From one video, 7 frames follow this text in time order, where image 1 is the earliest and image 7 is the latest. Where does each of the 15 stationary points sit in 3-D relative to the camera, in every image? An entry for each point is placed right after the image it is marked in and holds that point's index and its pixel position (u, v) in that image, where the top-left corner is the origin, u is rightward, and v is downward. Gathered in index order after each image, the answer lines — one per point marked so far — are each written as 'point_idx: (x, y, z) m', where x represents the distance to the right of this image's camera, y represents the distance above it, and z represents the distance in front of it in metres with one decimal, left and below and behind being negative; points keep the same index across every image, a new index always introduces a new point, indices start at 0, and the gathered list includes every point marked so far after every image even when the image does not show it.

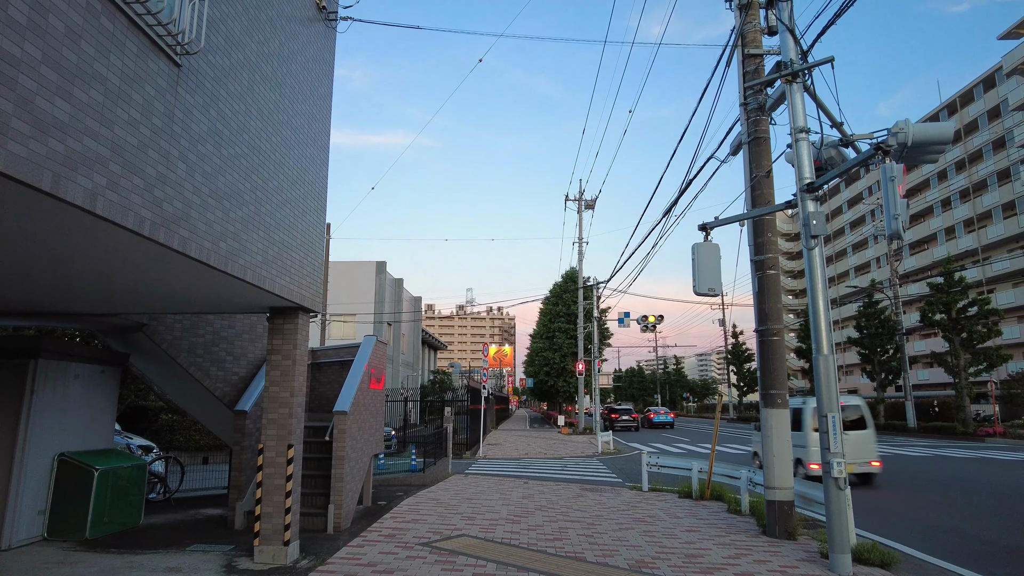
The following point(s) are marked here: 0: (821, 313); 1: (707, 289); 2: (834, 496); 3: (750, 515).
0: (+3.7, -0.3, +7.8) m
1: (+2.7, 0.0, +9.0) m
2: (+3.7, -2.4, +7.4) m
3: (+4.2, -4.0, +11.3) m
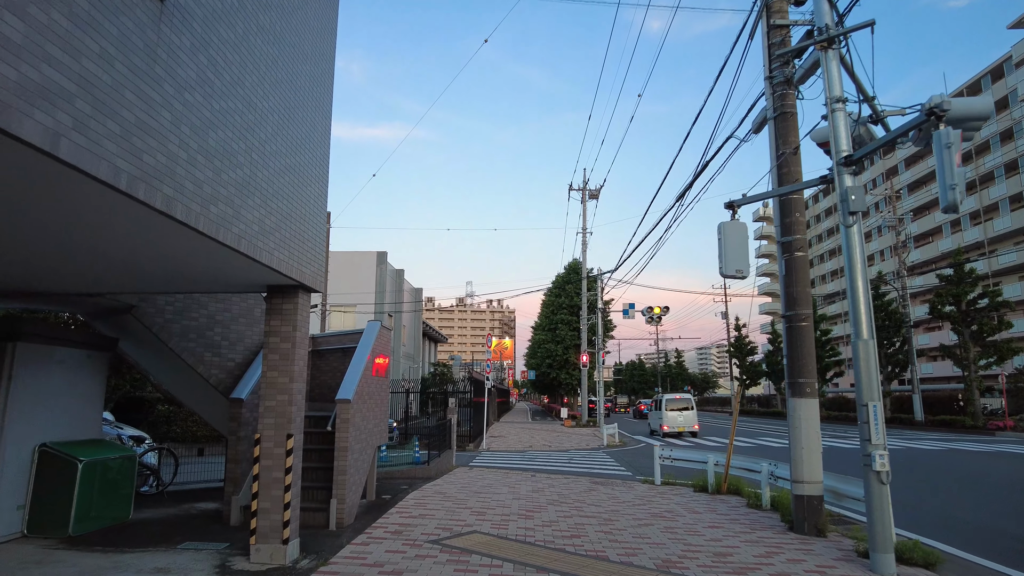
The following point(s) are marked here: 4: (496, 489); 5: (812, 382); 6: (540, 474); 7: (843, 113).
0: (+3.9, -0.1, +7.3) m
1: (+2.9, +0.2, +8.5) m
2: (+3.9, -2.2, +6.9) m
3: (+4.3, -3.7, +10.7) m
4: (-0.3, -3.6, +11.7) m
5: (+4.2, -1.3, +9.1) m
6: (+0.7, -4.5, +15.5) m
7: (+4.0, +2.1, +7.8) m
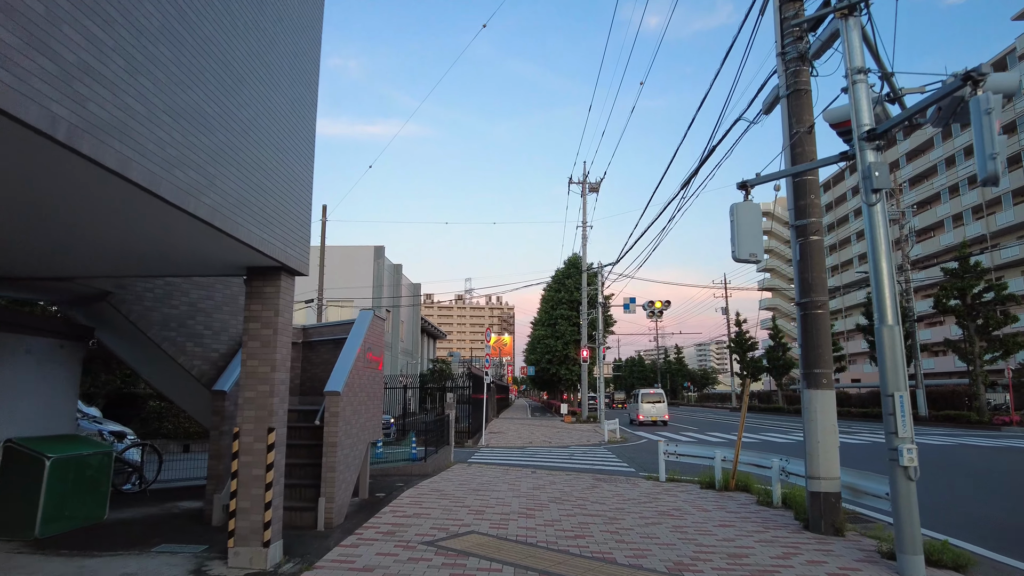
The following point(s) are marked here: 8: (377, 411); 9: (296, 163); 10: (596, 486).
0: (+3.9, +0.1, +6.8) m
1: (+2.9, +0.4, +8.0) m
2: (+3.9, -2.0, +6.4) m
3: (+4.3, -3.5, +10.3) m
4: (-0.3, -3.4, +11.2) m
5: (+4.2, -1.1, +8.7) m
6: (+0.7, -4.3, +15.0) m
7: (+4.0, +2.3, +7.3) m
8: (-2.0, -1.8, +9.5) m
9: (-2.3, +1.3, +6.7) m
10: (+1.6, -3.7, +12.0) m
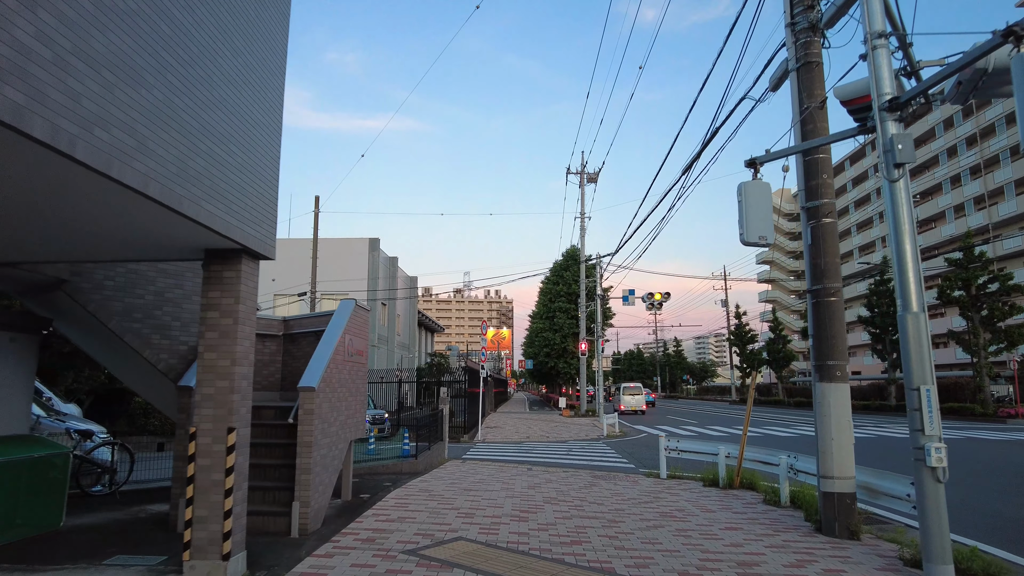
0: (+3.8, +0.3, +6.2) m
1: (+2.8, +0.6, +7.4) m
2: (+3.8, -1.8, +5.8) m
3: (+4.2, -3.3, +9.7) m
4: (-0.4, -3.3, +10.6) m
5: (+4.1, -1.0, +8.1) m
6: (+0.6, -4.0, +14.5) m
7: (+3.9, +2.5, +6.7) m
8: (-2.1, -1.6, +8.9) m
9: (-2.4, +1.4, +6.1) m
10: (+1.5, -3.5, +11.5) m
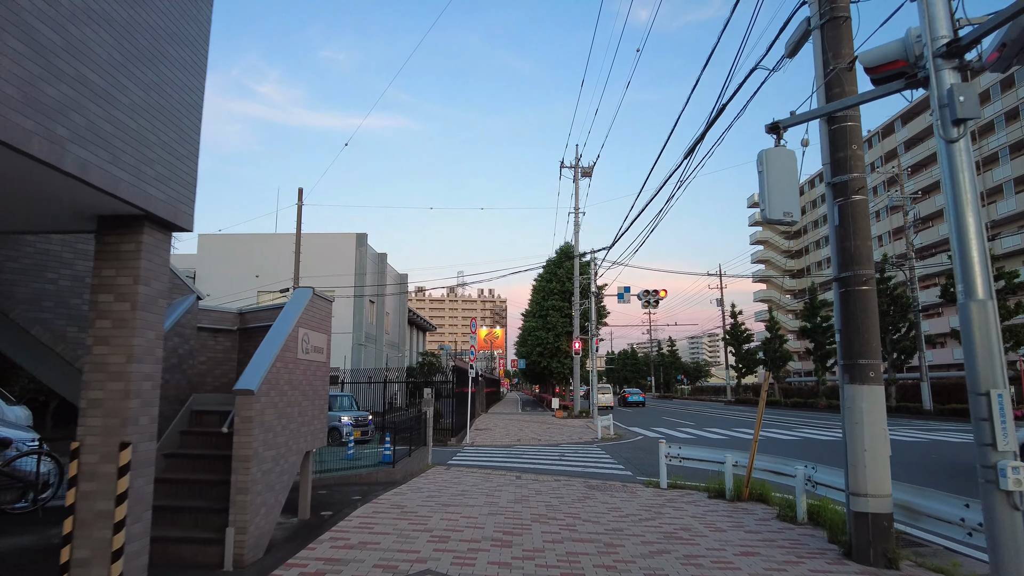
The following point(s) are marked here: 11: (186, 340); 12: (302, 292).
0: (+3.6, +0.4, +5.1) m
1: (+2.6, +0.7, +6.3) m
2: (+3.6, -1.7, +4.7) m
3: (+4.0, -3.2, +8.6) m
4: (-0.6, -3.1, +9.5) m
5: (+3.9, -0.8, +7.0) m
6: (+0.3, -3.9, +13.3) m
7: (+3.7, +2.6, +5.6) m
8: (-2.3, -1.5, +7.7) m
9: (-2.5, +1.6, +4.9) m
10: (+1.2, -3.3, +10.4) m
11: (-3.7, -0.6, +7.4) m
12: (-2.4, -0.1, +7.3) m
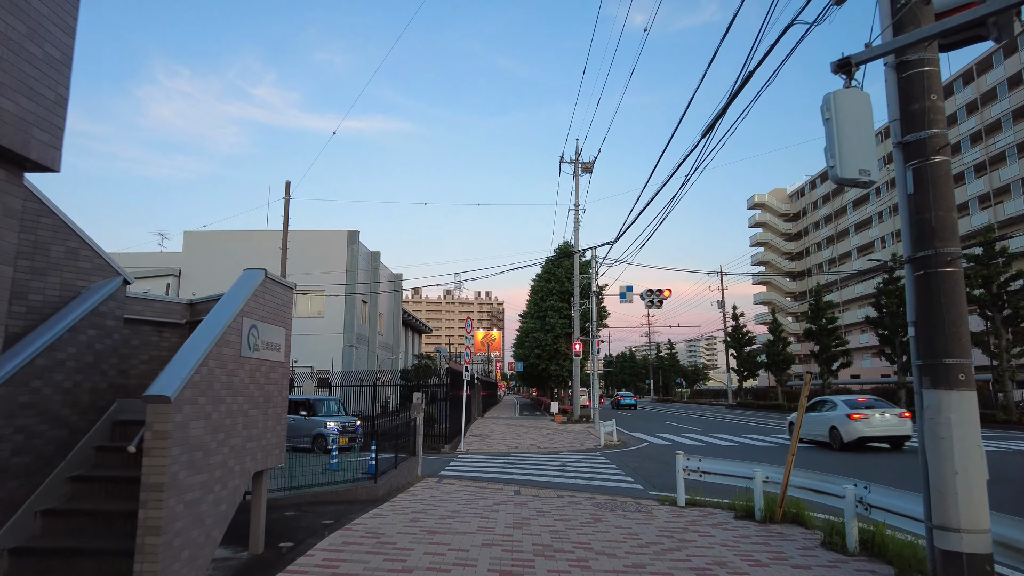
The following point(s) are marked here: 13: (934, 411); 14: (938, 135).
0: (+3.6, +0.6, +3.7) m
1: (+2.6, +0.9, +4.9) m
2: (+3.6, -1.5, +3.3) m
3: (+4.0, -3.0, +7.2) m
4: (-0.6, -2.9, +8.1) m
5: (+3.9, -0.7, +5.6) m
6: (+0.2, -3.7, +11.9) m
7: (+3.7, +2.8, +4.2) m
8: (-2.3, -1.3, +6.3) m
9: (-2.5, +1.8, +3.5) m
10: (+1.2, -3.2, +8.9) m
11: (-3.7, -0.4, +6.0) m
12: (-2.4, +0.1, +5.9) m
13: (+3.7, -1.1, +5.6) m
14: (+3.9, +1.4, +5.9) m
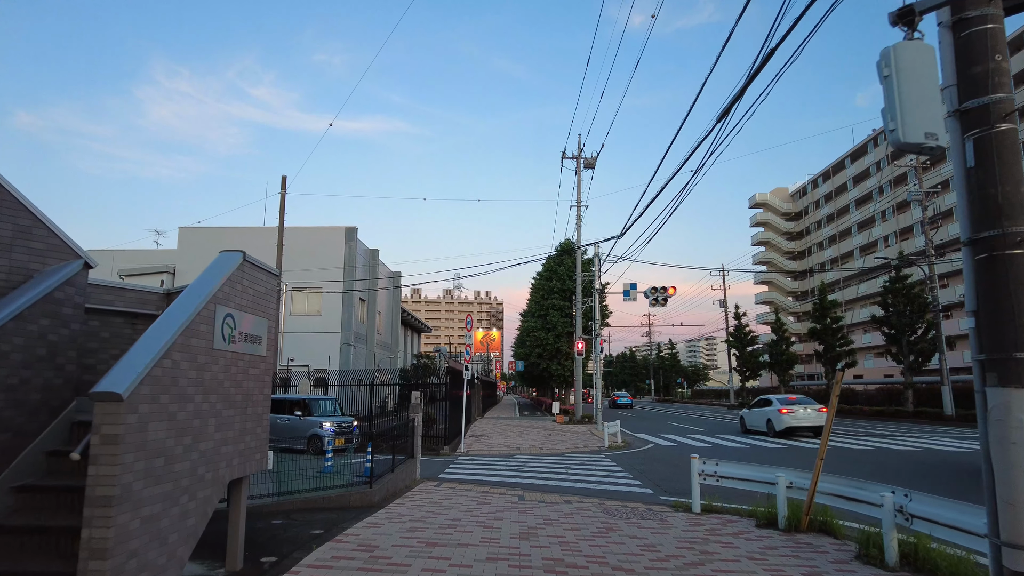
0: (+3.7, +0.7, +3.0) m
1: (+2.7, +1.0, +4.2) m
2: (+3.7, -1.4, +2.6) m
3: (+4.1, -2.9, +6.5) m
4: (-0.6, -2.8, +7.4) m
5: (+4.0, -0.5, +4.9) m
6: (+0.3, -3.6, +11.3) m
7: (+3.8, +2.9, +3.6) m
8: (-2.2, -1.2, +5.6) m
9: (-2.4, +1.9, +2.9) m
10: (+1.3, -3.1, +8.3) m
11: (-3.7, -0.3, +5.3) m
12: (-2.3, +0.3, +5.2) m
13: (+3.8, -0.9, +5.0) m
14: (+4.0, +1.5, +5.2) m
